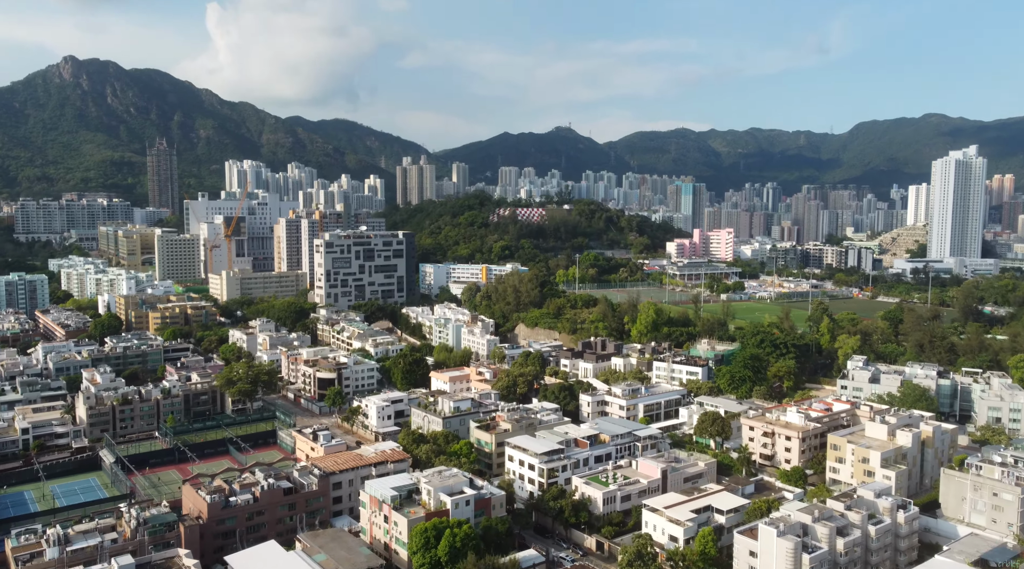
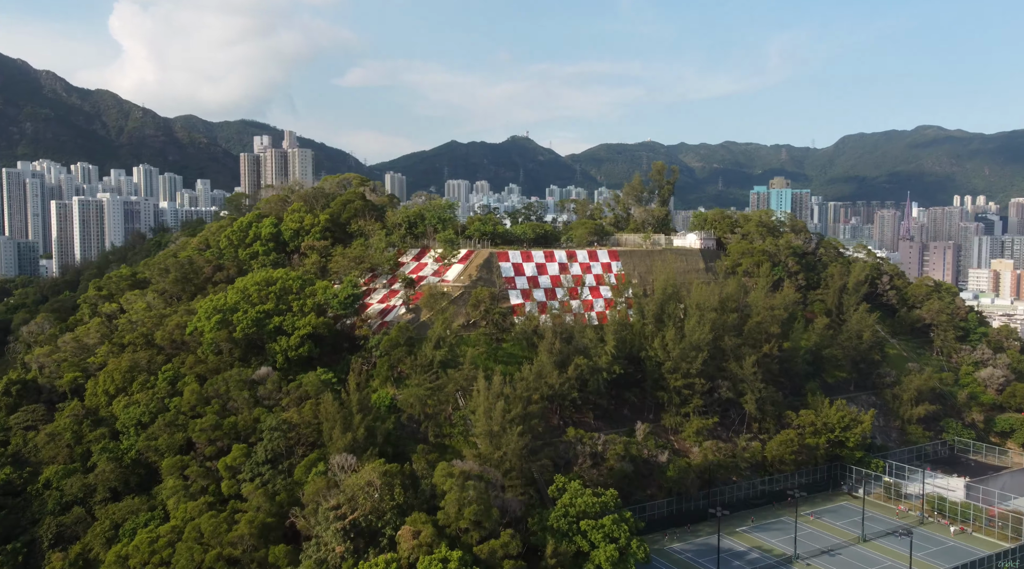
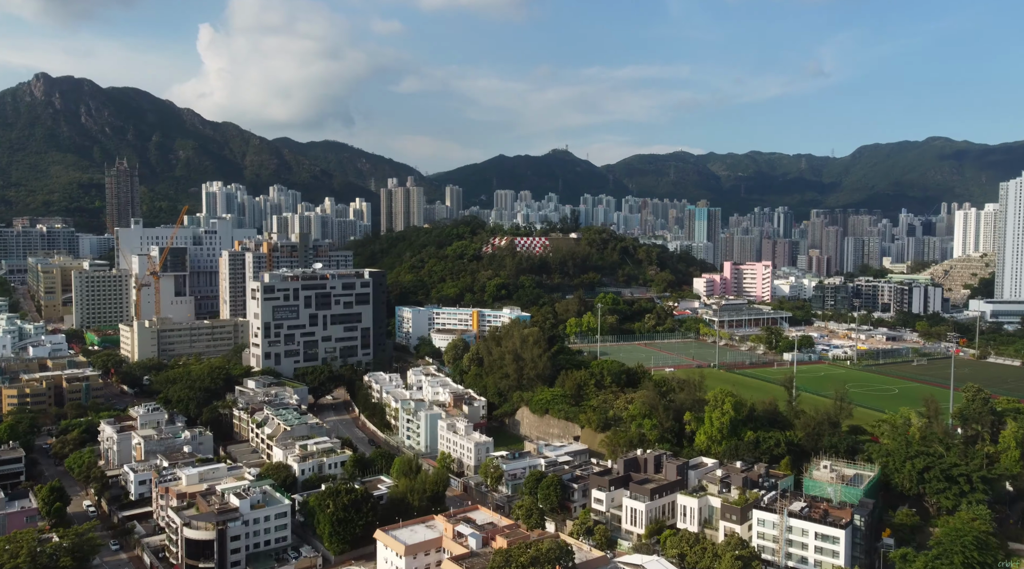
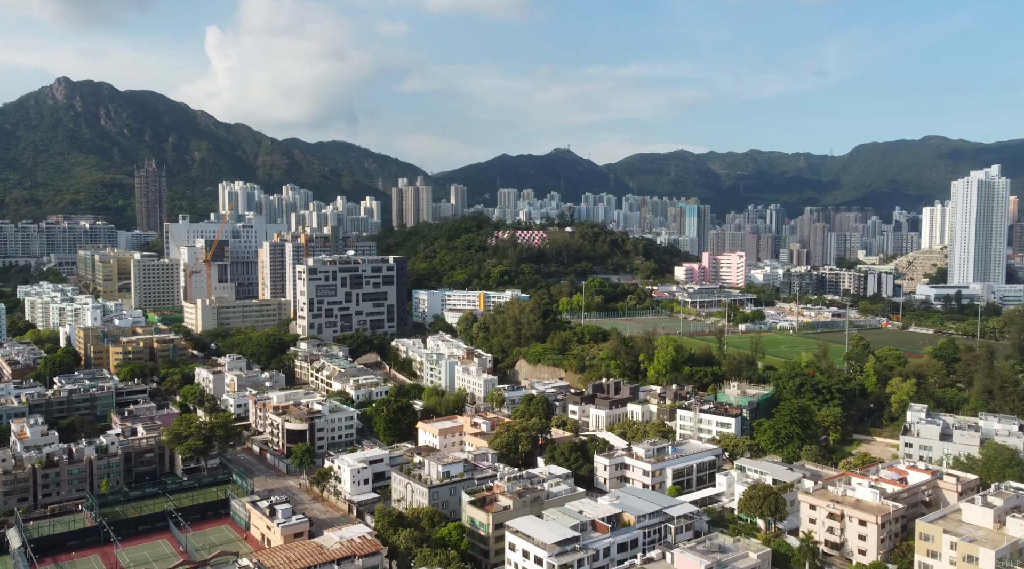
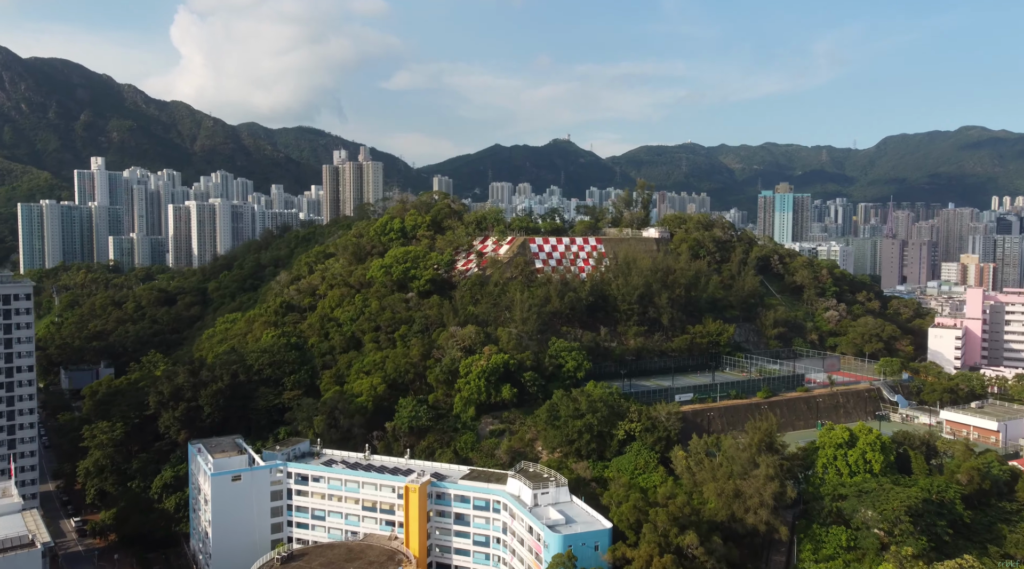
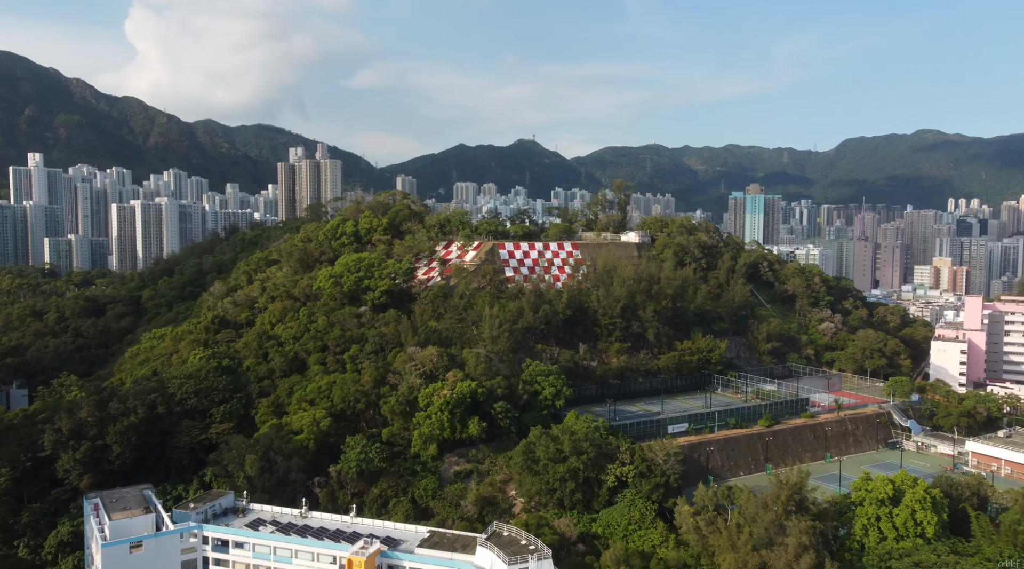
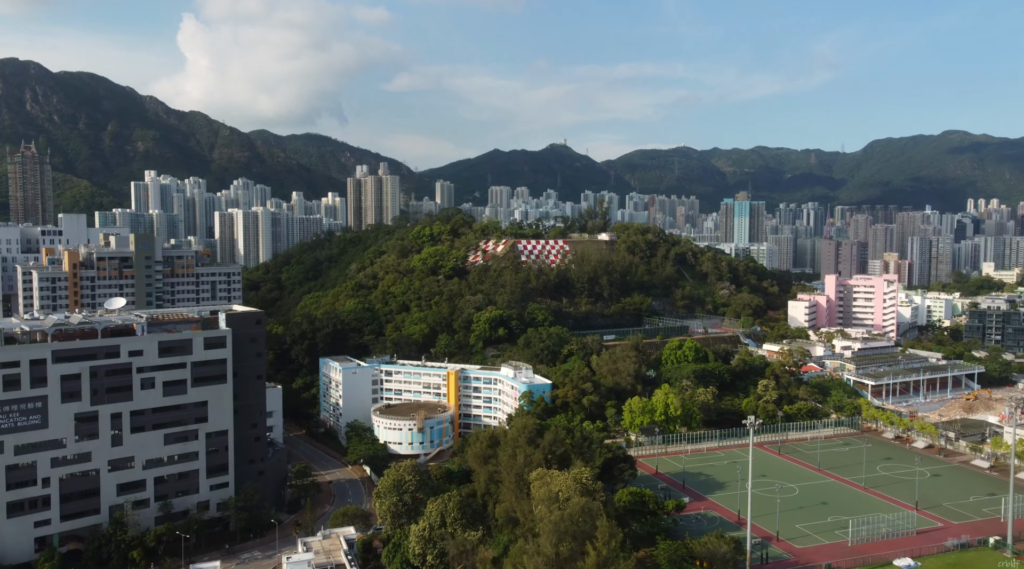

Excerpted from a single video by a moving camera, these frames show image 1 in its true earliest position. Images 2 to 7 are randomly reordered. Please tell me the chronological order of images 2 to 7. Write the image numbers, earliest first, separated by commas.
4, 3, 7, 5, 6, 2
